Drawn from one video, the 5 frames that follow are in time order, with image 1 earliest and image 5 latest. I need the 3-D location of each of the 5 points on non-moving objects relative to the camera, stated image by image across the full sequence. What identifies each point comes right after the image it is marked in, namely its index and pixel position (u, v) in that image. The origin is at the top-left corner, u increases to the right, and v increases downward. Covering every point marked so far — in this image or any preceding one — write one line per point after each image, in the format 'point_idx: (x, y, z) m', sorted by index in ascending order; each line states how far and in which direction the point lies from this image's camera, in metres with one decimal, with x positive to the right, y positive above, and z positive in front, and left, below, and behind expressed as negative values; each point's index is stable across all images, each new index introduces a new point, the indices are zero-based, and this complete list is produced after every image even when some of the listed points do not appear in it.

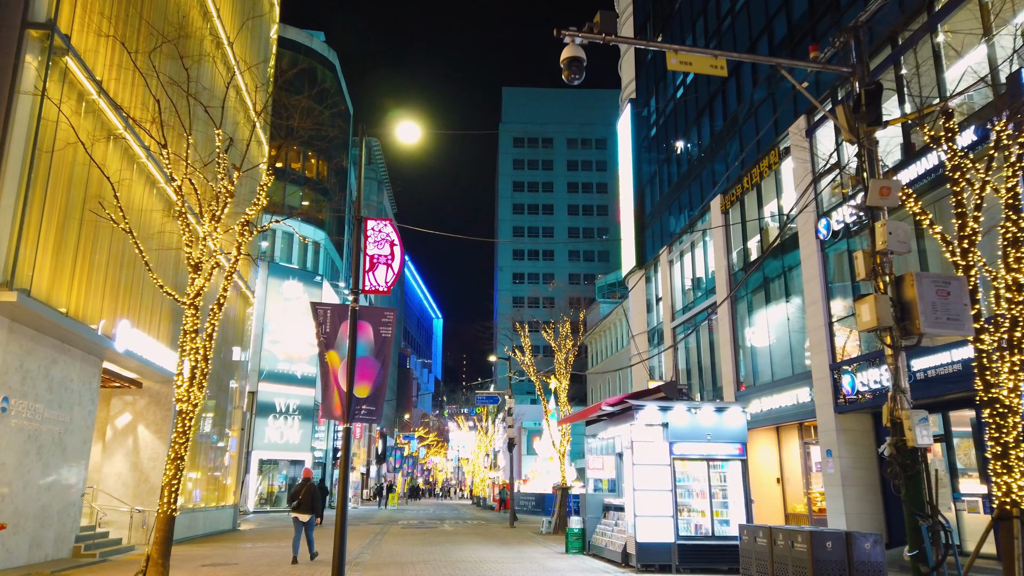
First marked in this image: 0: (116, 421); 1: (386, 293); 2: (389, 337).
0: (-10.5, -3.6, +19.9) m
1: (-2.0, -0.1, +12.0) m
2: (-2.0, -0.8, +11.9) m
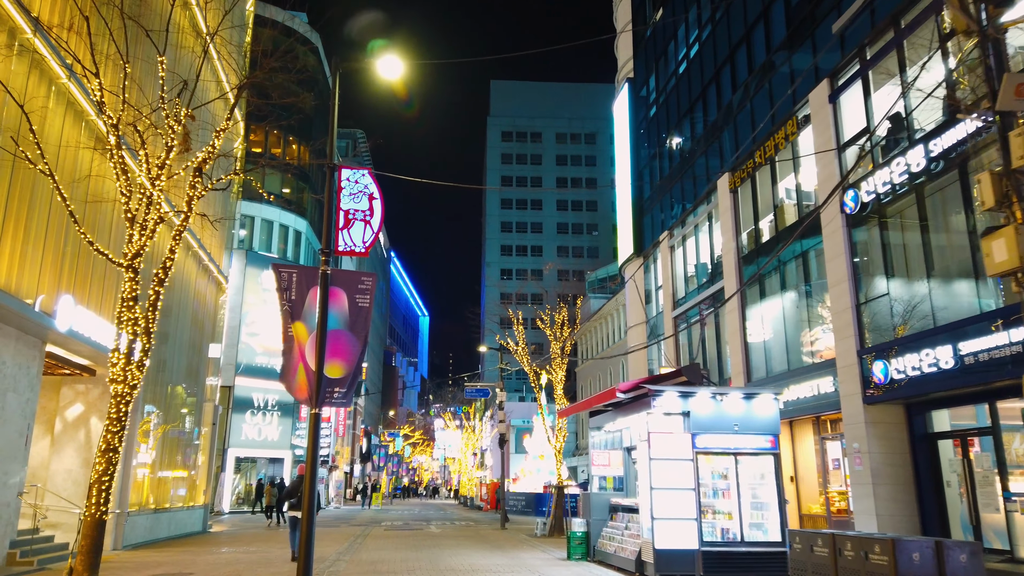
0: (-10.7, -3.0, +17.9) m
1: (-2.0, +0.4, +10.1) m
2: (-2.0, -0.3, +10.0) m
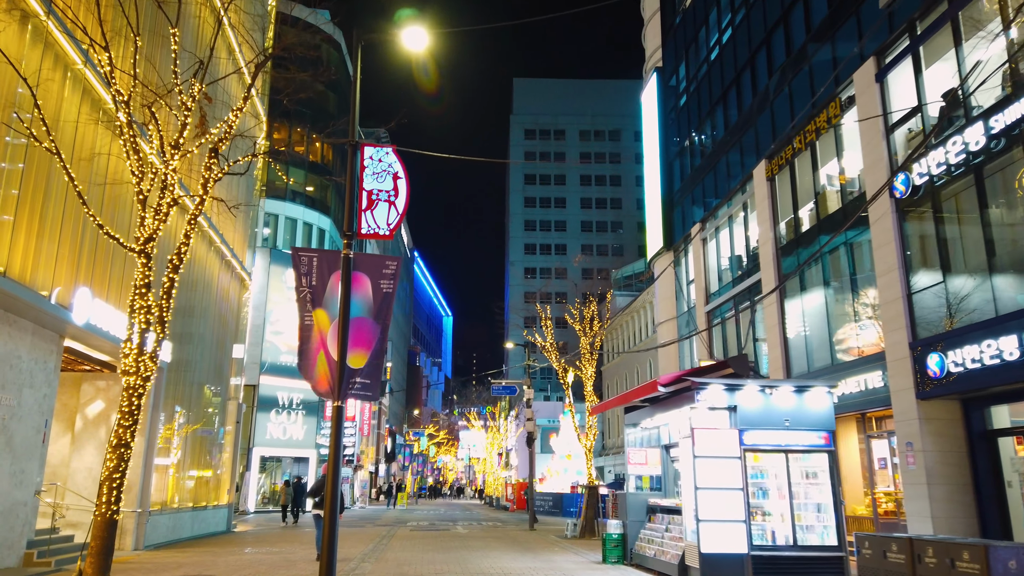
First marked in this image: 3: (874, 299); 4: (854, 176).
0: (-10.0, -2.8, +17.5) m
1: (-1.6, +0.6, +9.5) m
2: (-1.5, -0.1, +9.4) m
3: (+8.5, -0.3, +17.9) m
4: (+8.3, +2.7, +18.1) m
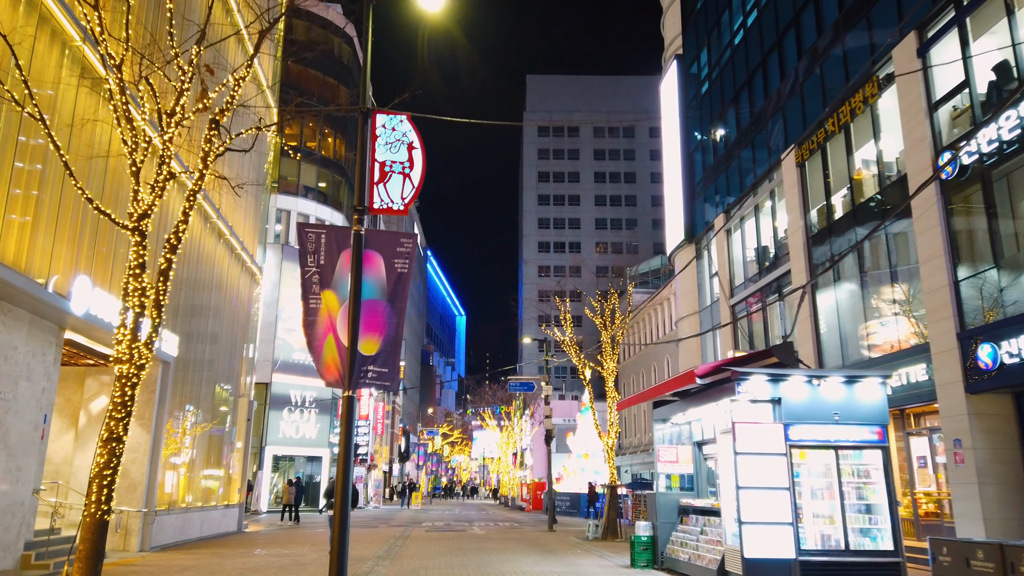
0: (-9.5, -2.6, +16.9) m
1: (-1.3, +0.8, +8.7) m
2: (-1.2, +0.2, +8.6) m
3: (+9.0, -0.1, +16.9) m
4: (+8.7, +3.0, +17.2) m
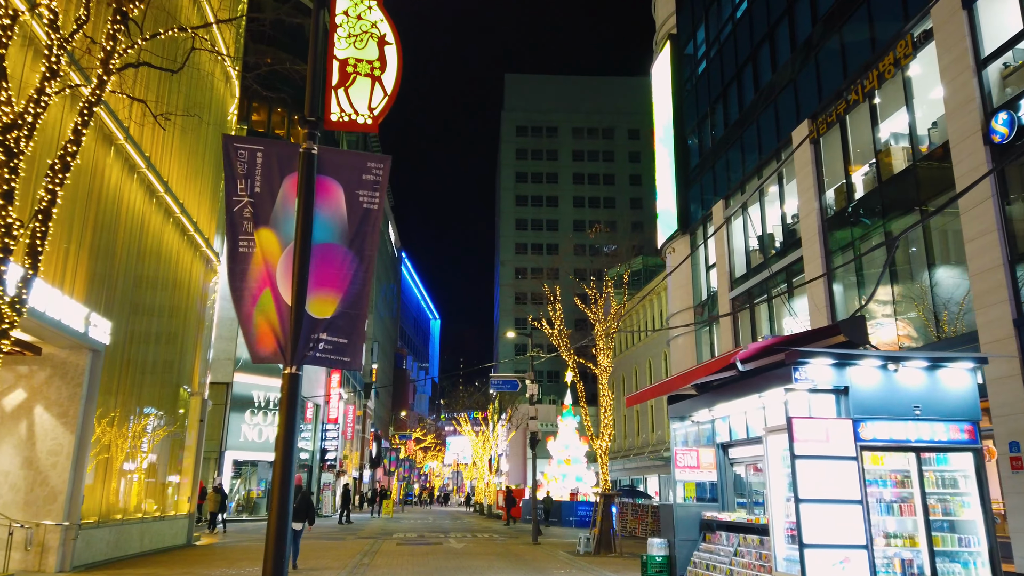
0: (-9.8, -2.1, +14.3) m
1: (-1.2, +1.3, +6.5) m
2: (-1.2, +0.6, +6.4) m
3: (+8.7, +0.3, +15.0) m
4: (+8.5, +3.3, +15.3) m
